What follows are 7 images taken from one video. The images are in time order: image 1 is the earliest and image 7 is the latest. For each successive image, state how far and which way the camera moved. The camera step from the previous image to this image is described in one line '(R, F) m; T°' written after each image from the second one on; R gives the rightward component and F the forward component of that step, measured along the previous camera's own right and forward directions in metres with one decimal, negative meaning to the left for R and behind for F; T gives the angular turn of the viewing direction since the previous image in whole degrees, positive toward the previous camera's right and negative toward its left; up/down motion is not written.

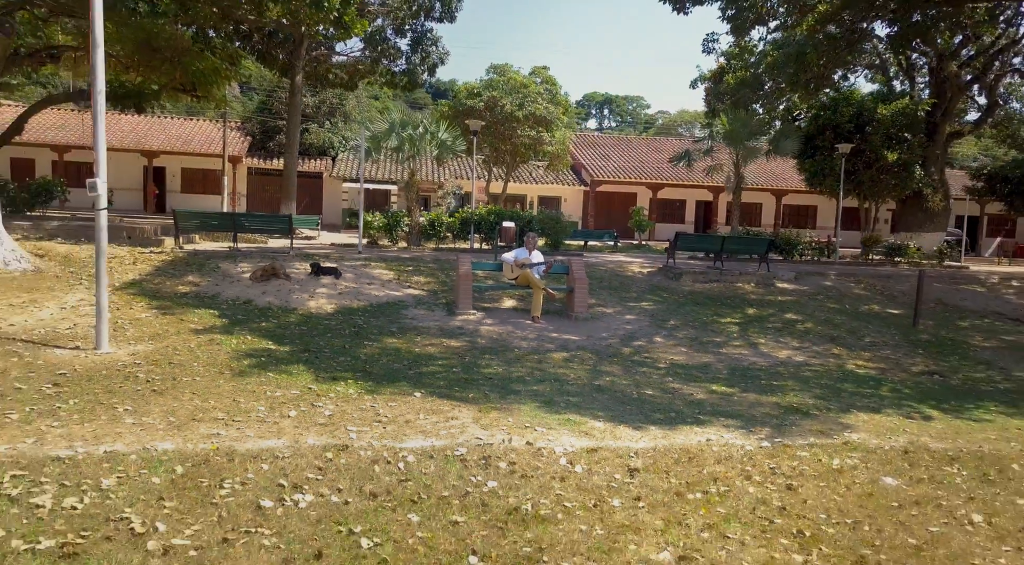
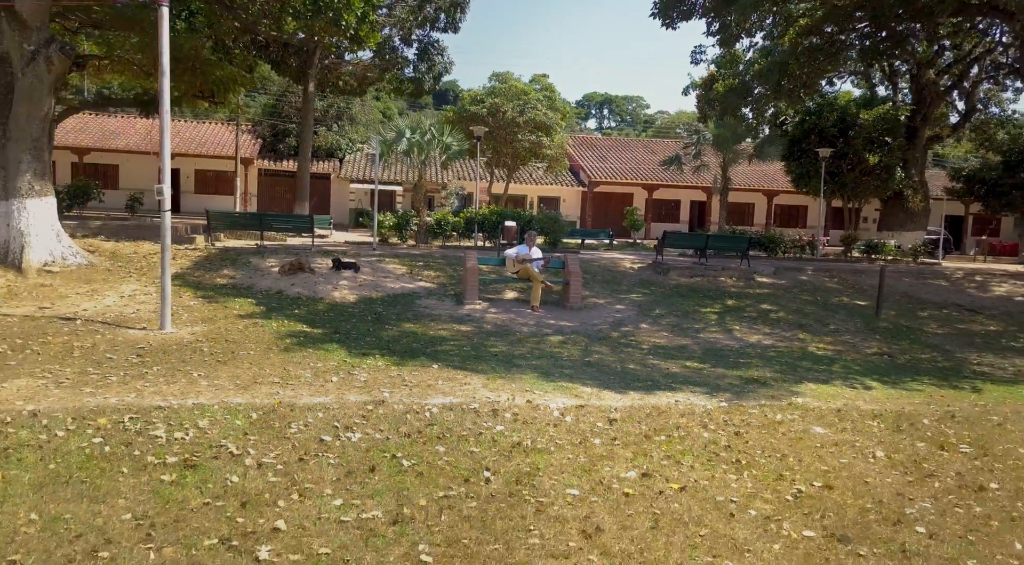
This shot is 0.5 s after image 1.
(0.0, -1.3) m; 0°
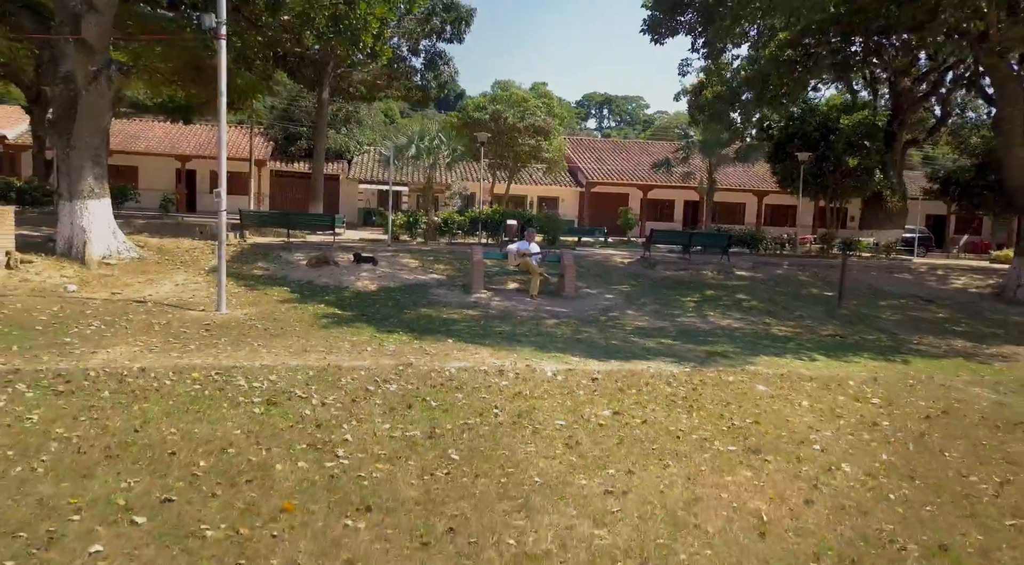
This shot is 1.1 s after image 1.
(0.0, -1.6) m; 0°
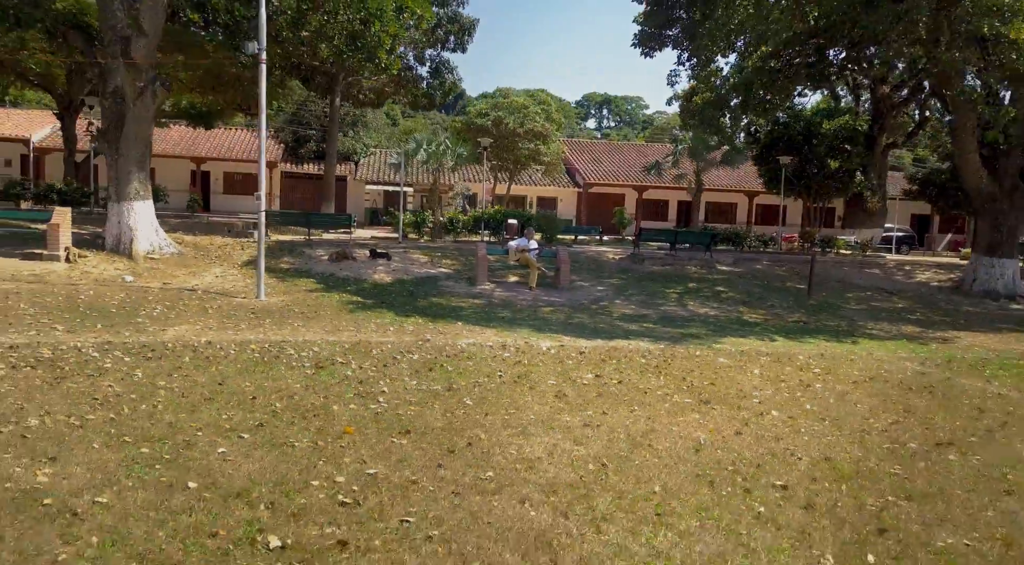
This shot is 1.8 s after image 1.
(0.0, -1.5) m; 0°
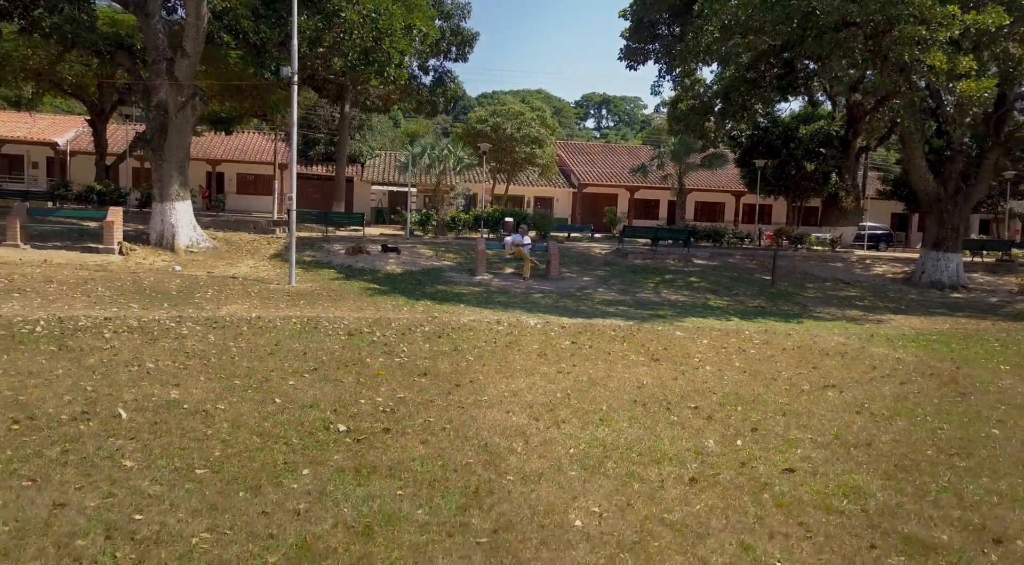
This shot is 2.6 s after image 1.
(+0.1, -2.0) m; 0°
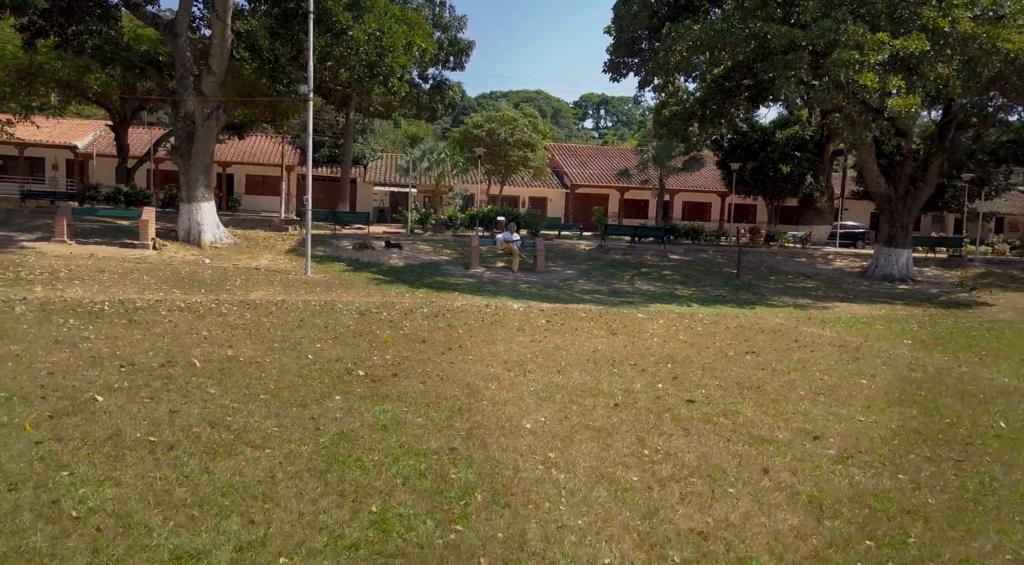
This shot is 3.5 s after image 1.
(+0.2, -2.0) m; 0°
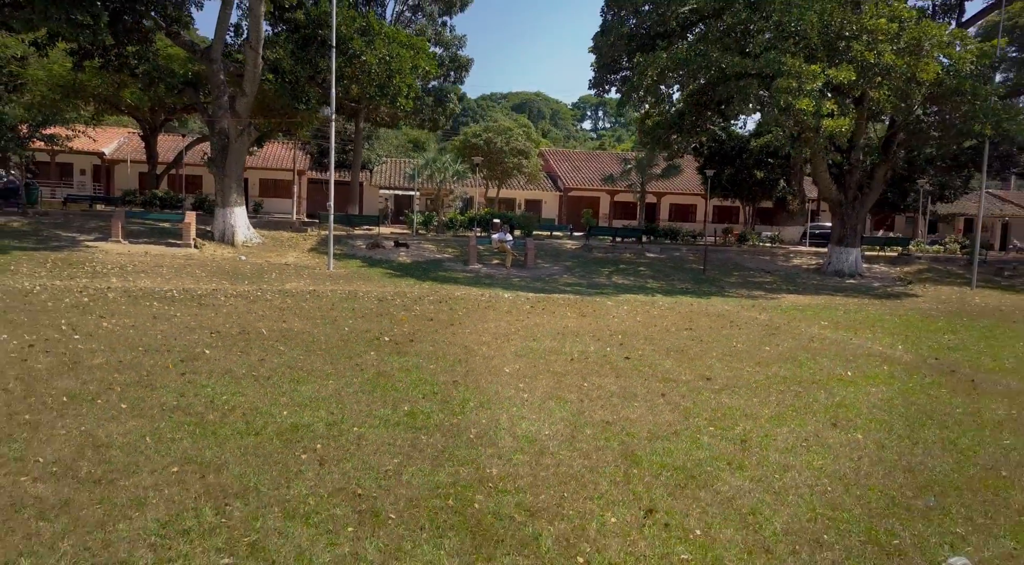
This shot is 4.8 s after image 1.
(+0.2, -2.7) m; 0°
